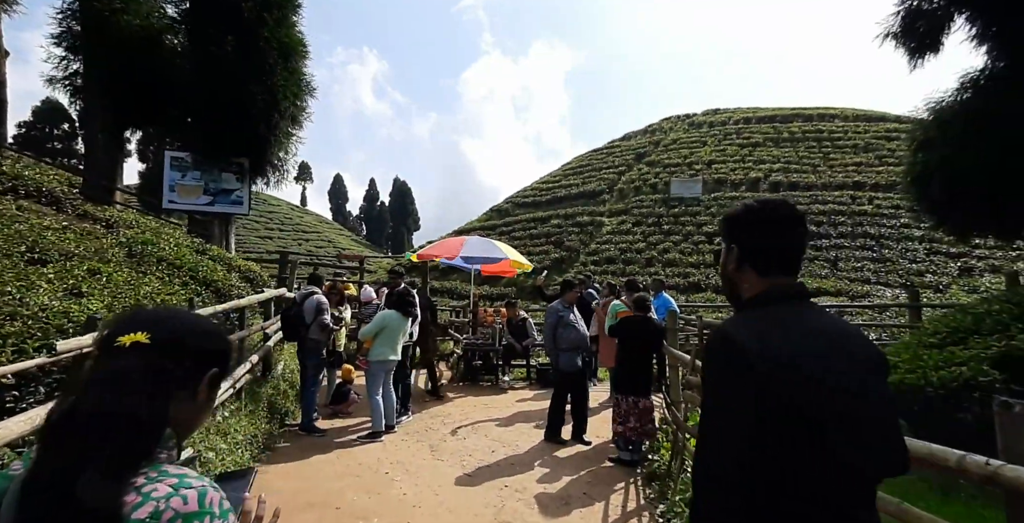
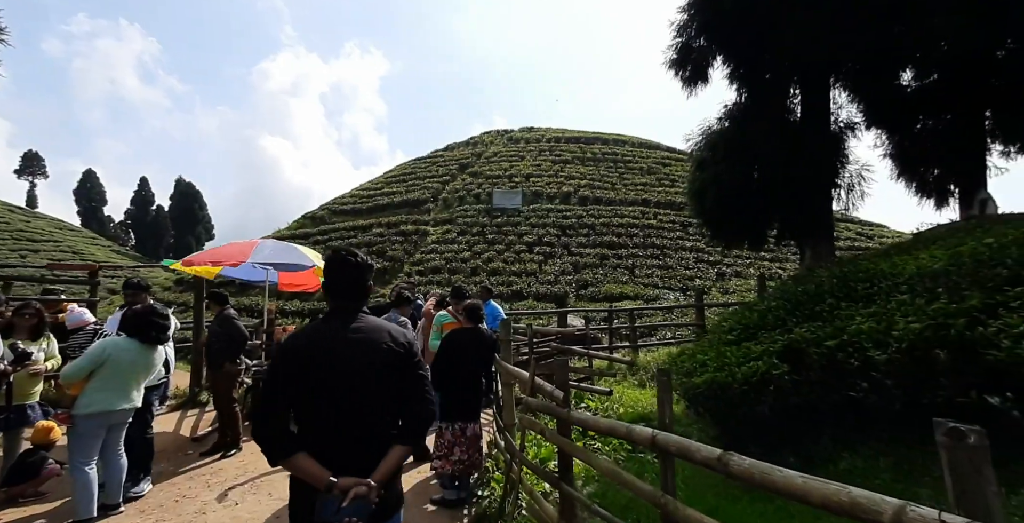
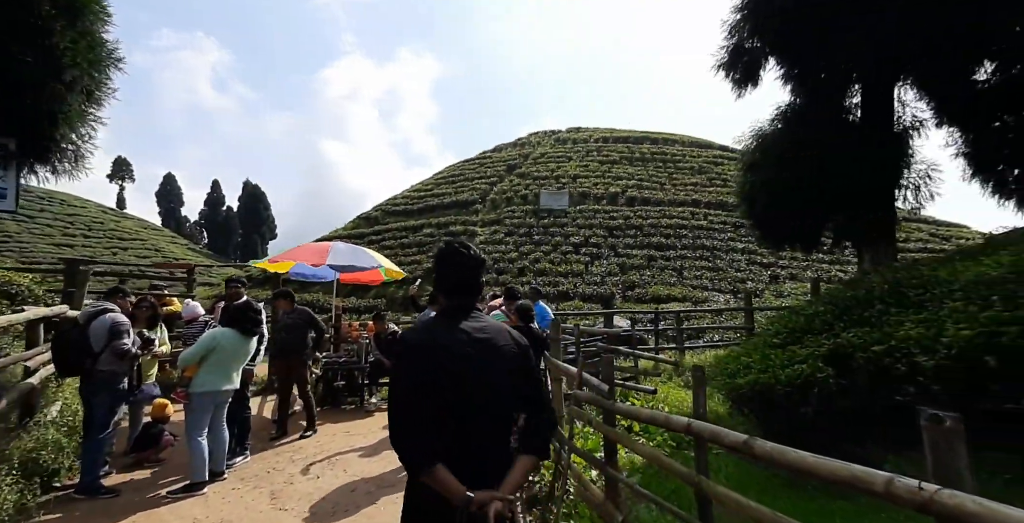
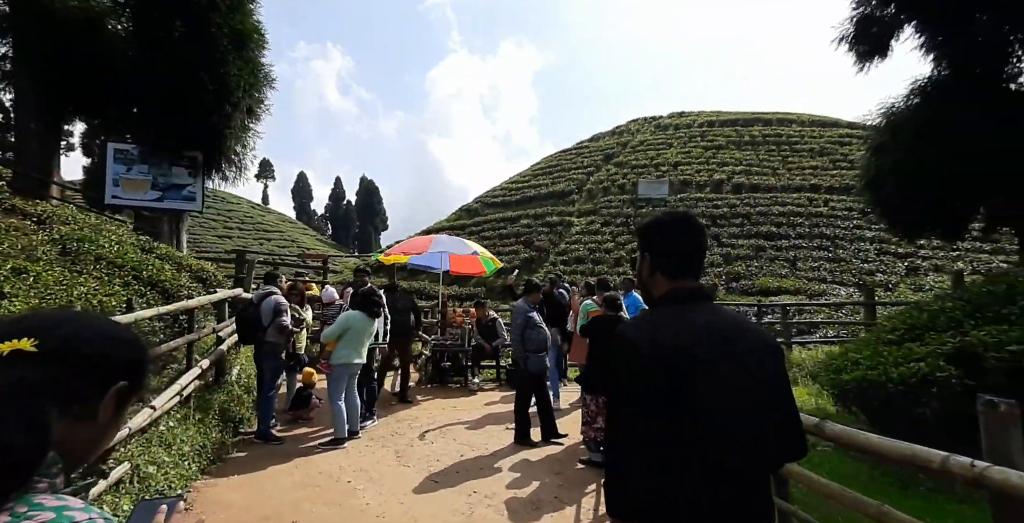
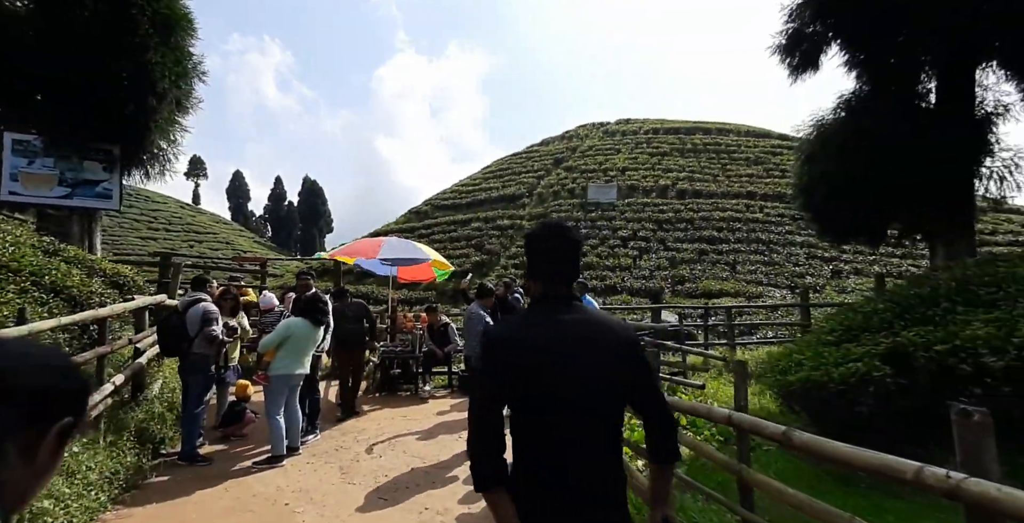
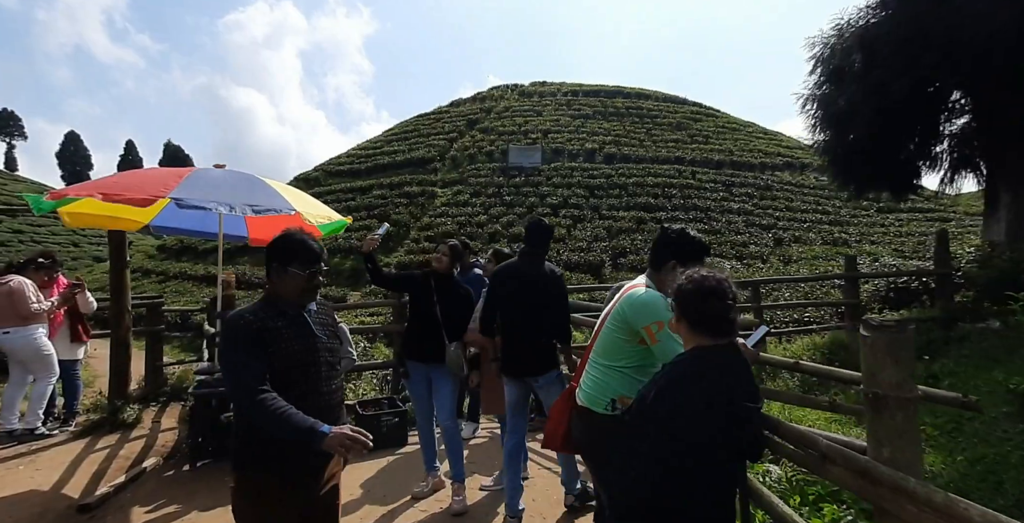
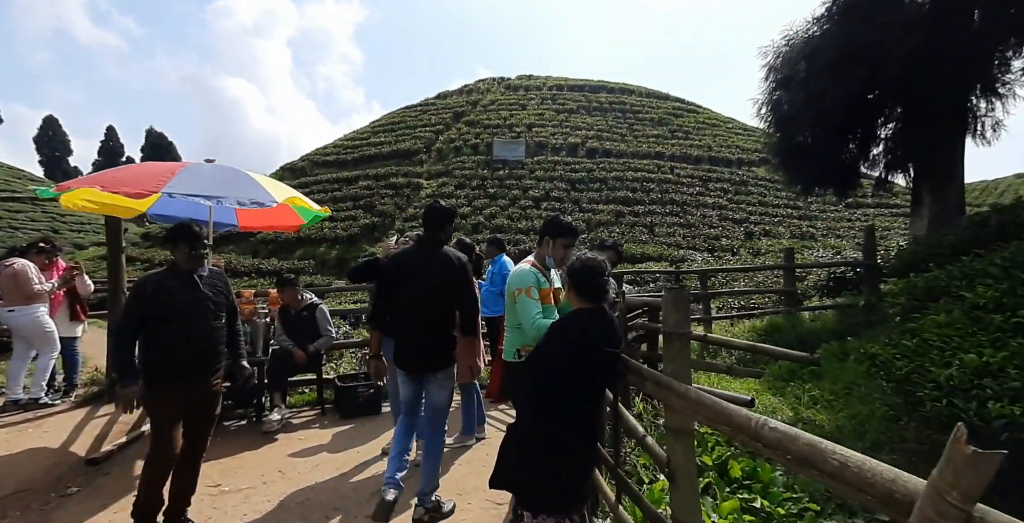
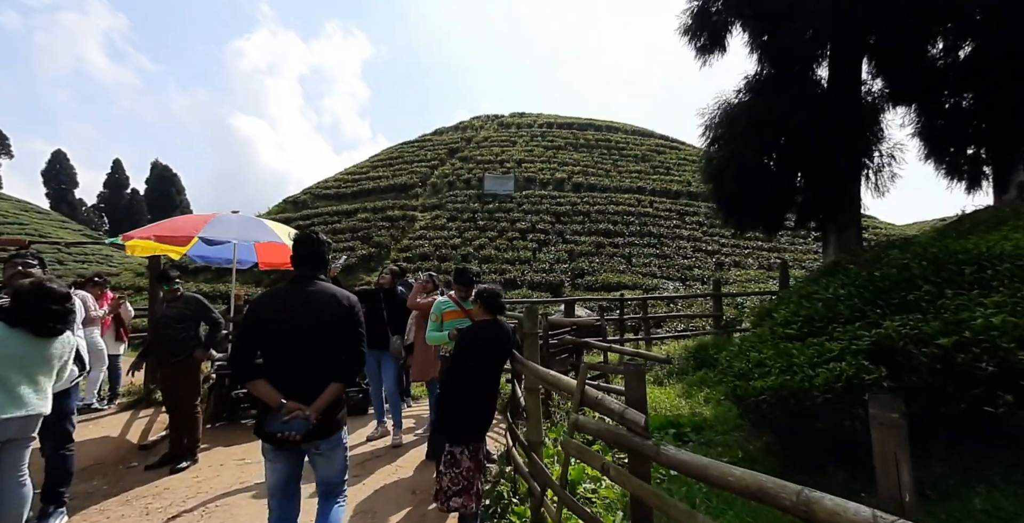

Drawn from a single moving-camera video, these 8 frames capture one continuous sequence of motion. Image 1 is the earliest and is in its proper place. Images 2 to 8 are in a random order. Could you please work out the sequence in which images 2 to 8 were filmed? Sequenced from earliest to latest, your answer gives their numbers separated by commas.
4, 5, 3, 2, 8, 7, 6
